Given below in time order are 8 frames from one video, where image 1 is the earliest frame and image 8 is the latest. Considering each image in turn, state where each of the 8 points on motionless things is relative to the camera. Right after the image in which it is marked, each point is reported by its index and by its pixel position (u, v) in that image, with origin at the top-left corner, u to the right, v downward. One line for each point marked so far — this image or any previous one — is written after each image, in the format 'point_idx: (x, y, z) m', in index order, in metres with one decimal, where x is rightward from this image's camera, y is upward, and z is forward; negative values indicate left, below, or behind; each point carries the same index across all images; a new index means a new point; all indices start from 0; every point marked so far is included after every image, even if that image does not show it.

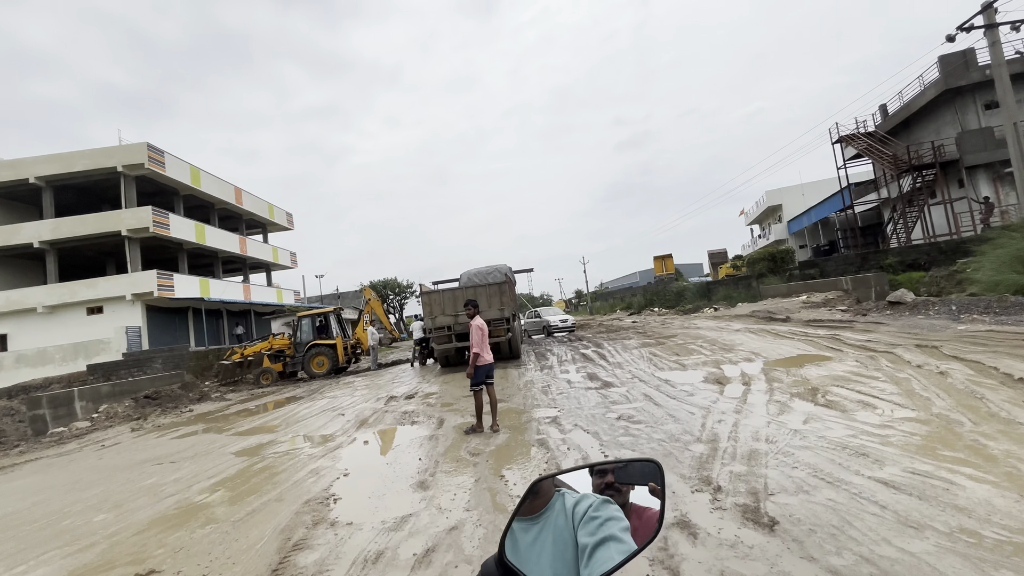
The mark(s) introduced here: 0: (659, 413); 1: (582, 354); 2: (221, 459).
0: (+2.0, -1.7, +6.2) m
1: (+2.1, -2.0, +13.7) m
2: (-4.4, -2.6, +7.0) m
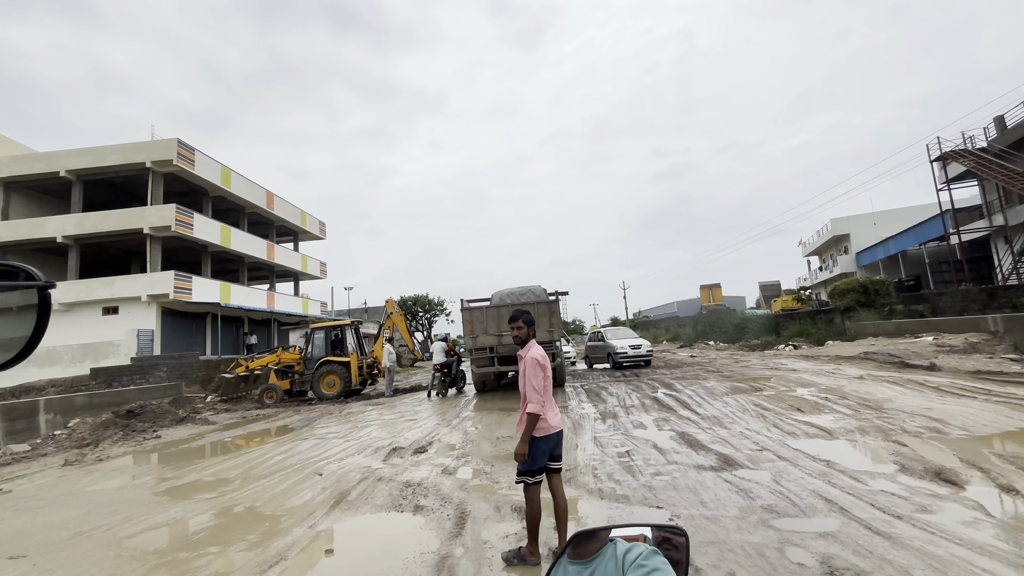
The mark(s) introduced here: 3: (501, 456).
0: (+2.6, -1.8, +2.9) m
1: (+3.2, -2.5, +10.4) m
2: (-3.8, -2.5, +4.1) m
3: (-0.2, -2.4, +6.6) m
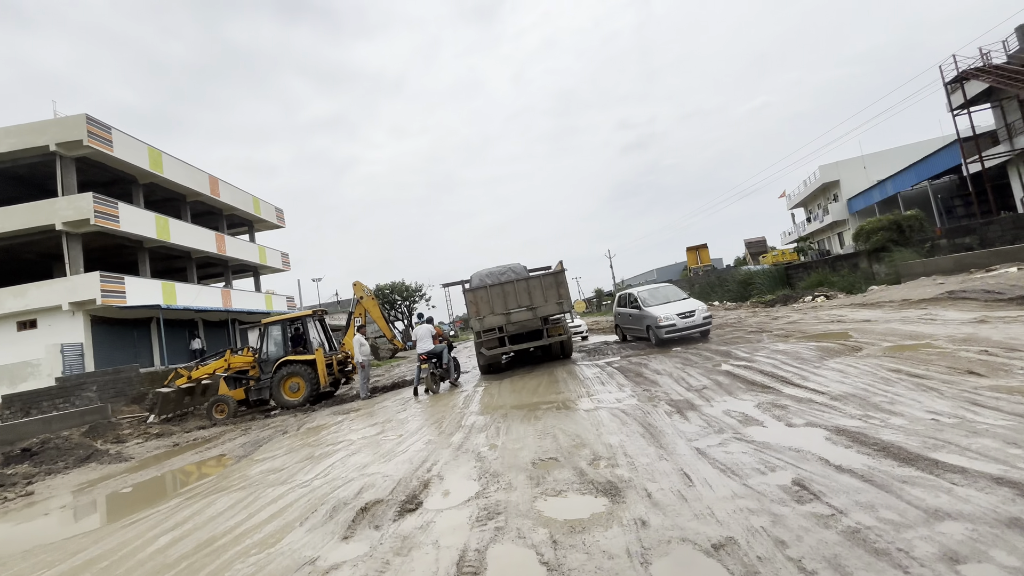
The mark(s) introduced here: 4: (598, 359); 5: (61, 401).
0: (+3.3, -1.1, +0.1) m
1: (+3.5, -1.4, +7.6) m
2: (-3.1, -2.2, +1.0) m
3: (+0.4, -1.8, +3.6) m
4: (+2.3, -1.9, +12.2) m
5: (-17.3, -4.3, +17.3) m
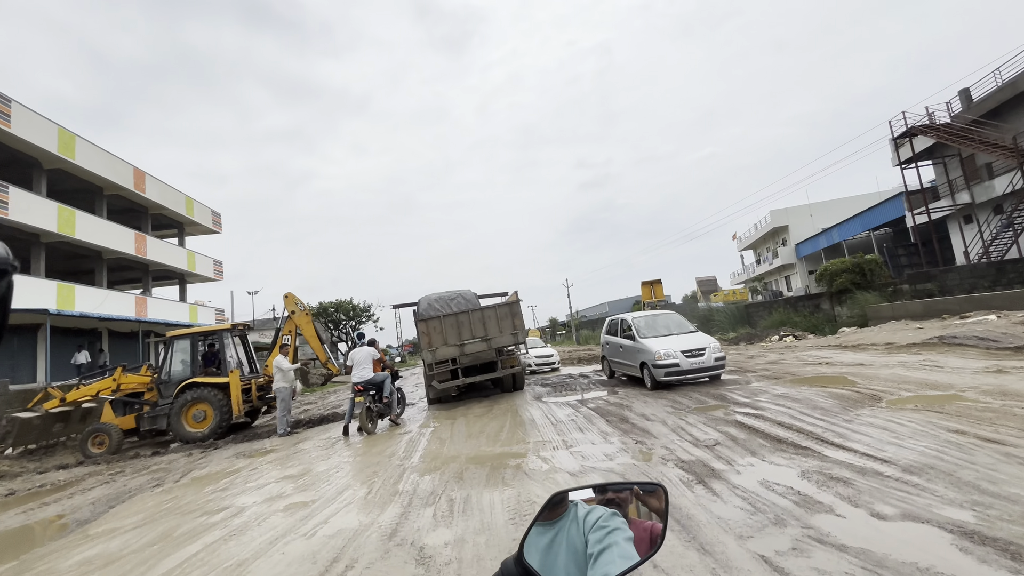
0: (+3.5, -1.0, -1.3) m
1: (+2.9, -1.9, +6.2) m
2: (-3.0, -1.8, -1.1) m
3: (+0.2, -1.8, +1.9) m
4: (+1.3, -2.5, +10.6) m
5: (-18.8, -4.0, +13.5) m
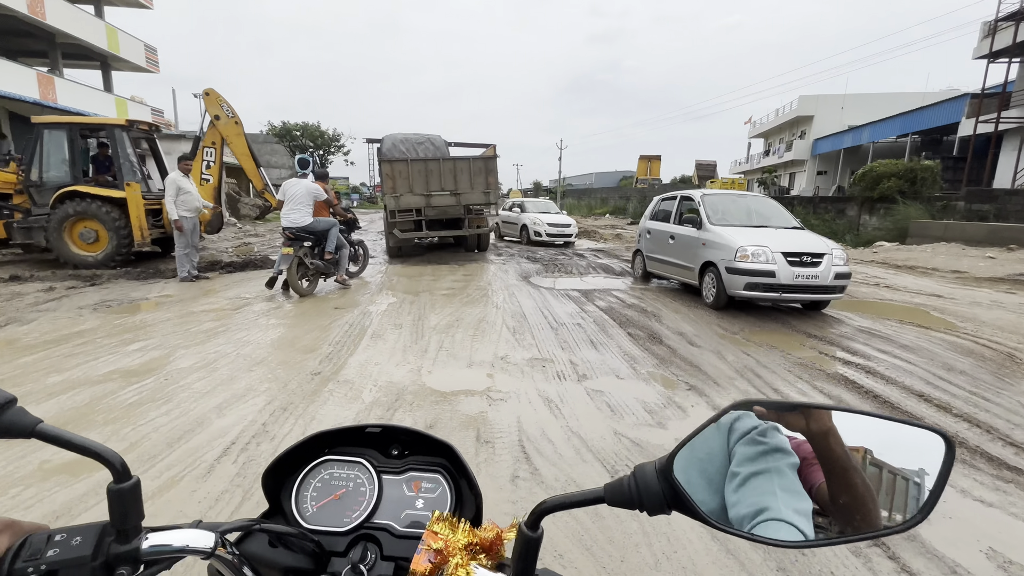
0: (+3.7, -2.4, -3.3) m
1: (+2.8, -0.8, +4.0) m
2: (-2.8, -2.2, -3.3) m
3: (+0.3, -1.7, -0.3) m
4: (+0.9, +0.1, +8.3) m
5: (-19.2, +2.3, +10.1) m
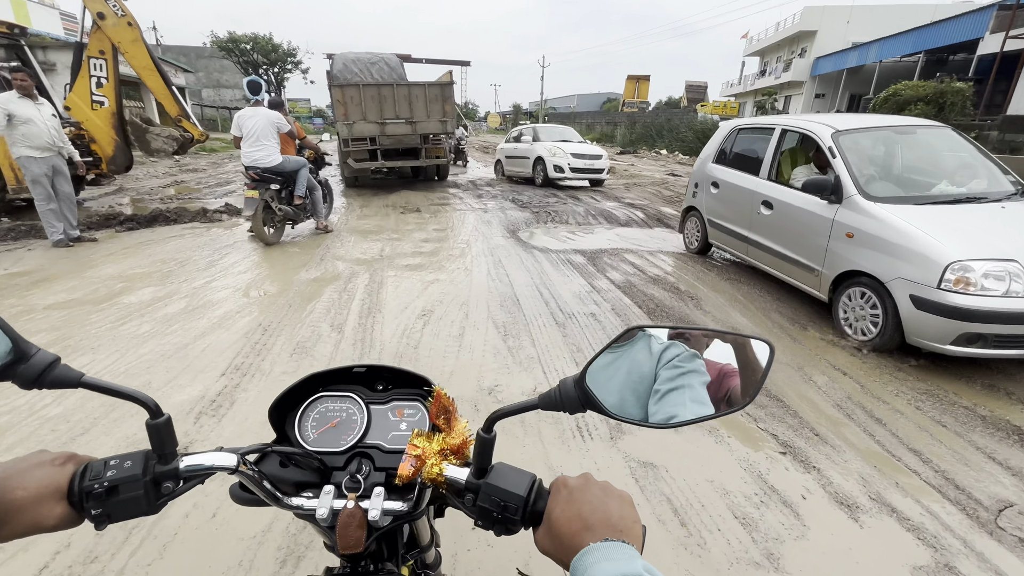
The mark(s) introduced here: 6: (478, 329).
0: (+4.0, -3.5, -4.3) m
1: (+2.8, -0.8, +2.6) m
2: (-2.5, -3.4, -4.7) m
3: (+0.5, -2.4, -1.6) m
4: (+0.7, +0.7, +6.6) m
5: (-19.5, +2.9, +7.1) m
6: (-0.3, -0.3, +3.8) m
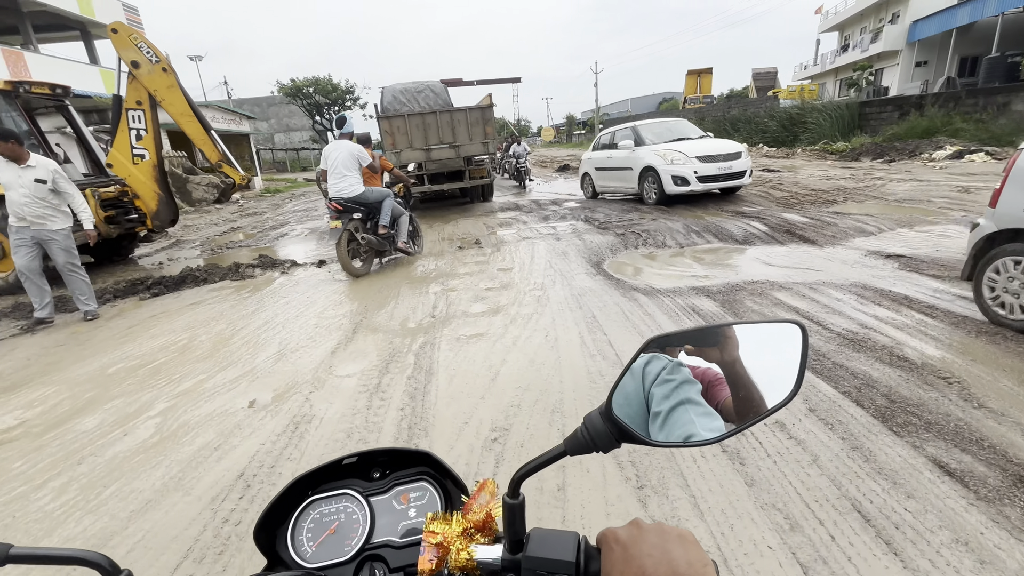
0: (+3.7, -3.6, -6.5) m
1: (+3.3, -1.2, +0.6) m
2: (-2.8, -3.9, -6.0) m
3: (+0.5, -2.7, -3.3) m
4: (+1.7, +0.2, +4.9) m
5: (-18.4, +1.0, +8.2) m
6: (+0.4, -0.9, +2.2) m
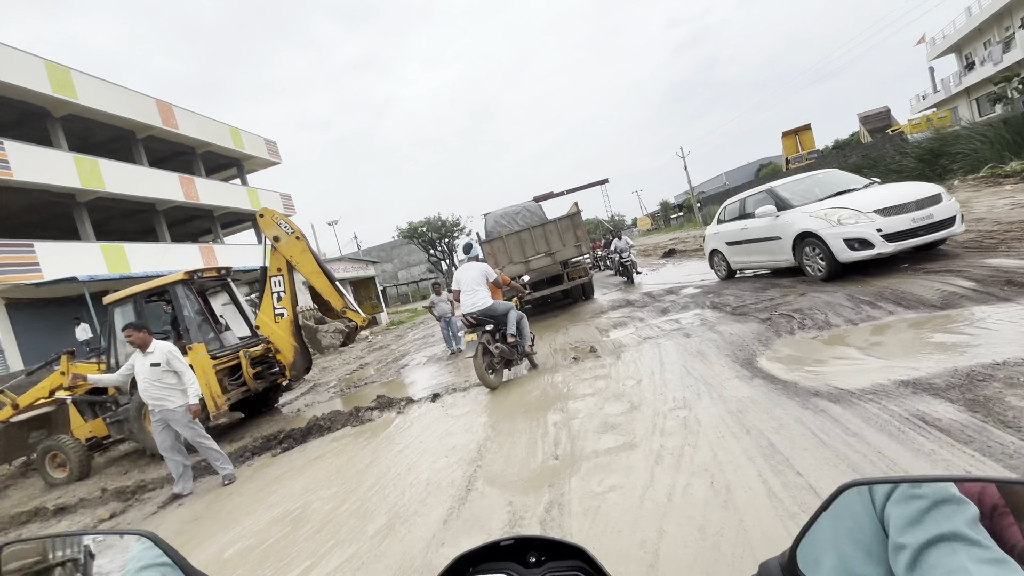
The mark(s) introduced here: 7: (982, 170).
0: (+2.3, -1.6, -8.4) m
1: (+3.4, -0.8, -1.0) m
2: (-3.8, -3.2, -6.5) m
3: (-0.1, -2.0, -4.5) m
4: (+2.8, -0.6, +3.7) m
5: (-15.7, -3.8, +11.5) m
6: (+1.0, -1.3, +1.2) m
7: (+15.5, +3.9, +15.0) m
